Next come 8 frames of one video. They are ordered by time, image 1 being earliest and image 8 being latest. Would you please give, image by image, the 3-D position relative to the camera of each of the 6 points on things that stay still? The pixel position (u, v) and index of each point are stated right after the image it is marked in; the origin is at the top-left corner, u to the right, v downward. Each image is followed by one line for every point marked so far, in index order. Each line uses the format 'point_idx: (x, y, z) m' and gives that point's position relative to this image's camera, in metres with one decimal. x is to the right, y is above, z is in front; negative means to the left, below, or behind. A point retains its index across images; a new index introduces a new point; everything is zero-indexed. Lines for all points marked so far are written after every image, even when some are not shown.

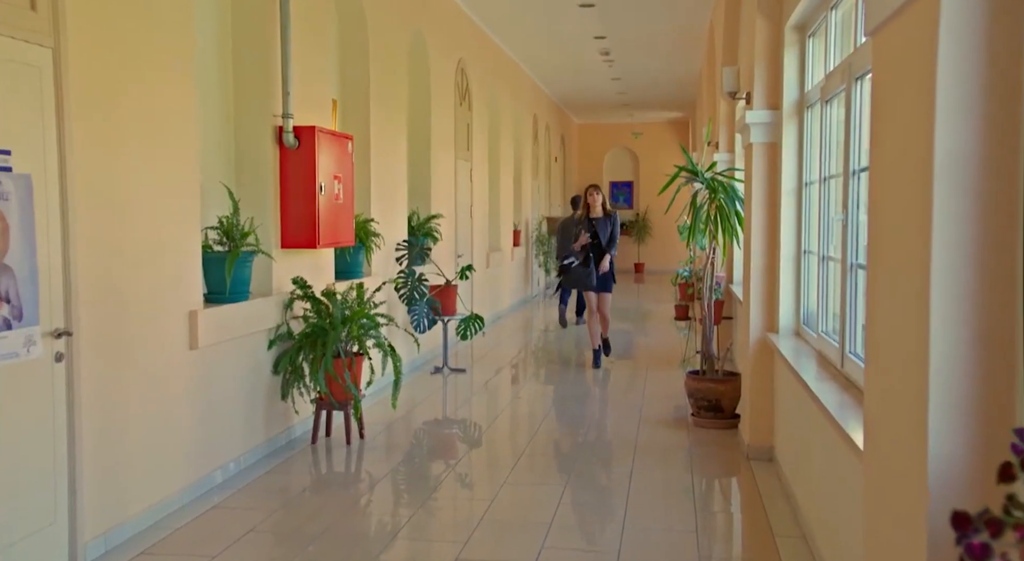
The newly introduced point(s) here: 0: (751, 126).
0: (+1.2, +0.8, +4.6) m
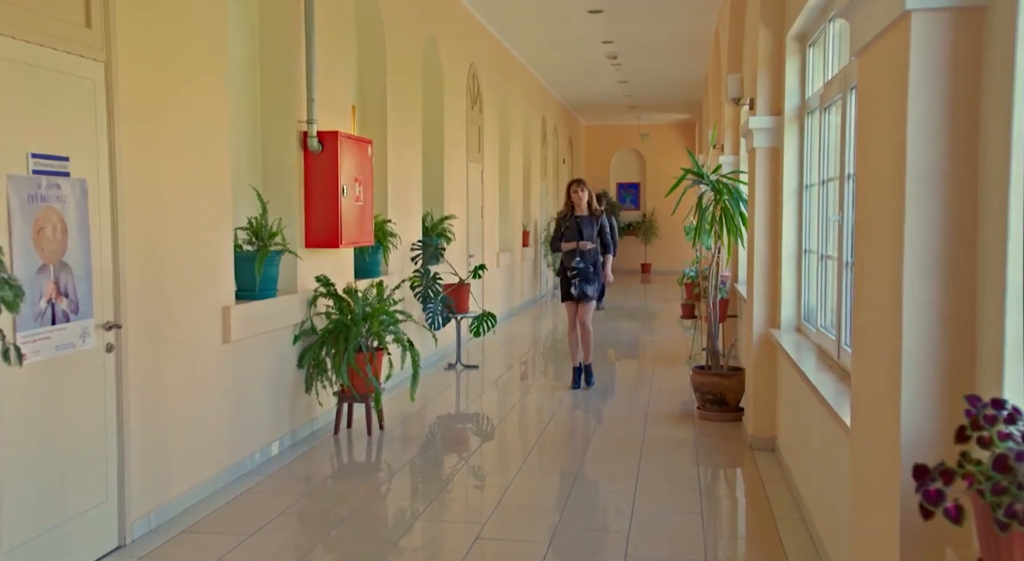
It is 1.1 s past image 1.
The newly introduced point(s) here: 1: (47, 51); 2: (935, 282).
0: (+1.3, +0.8, +4.8) m
1: (-1.5, +0.7, +2.8) m
2: (+0.8, -0.1, +1.7) m
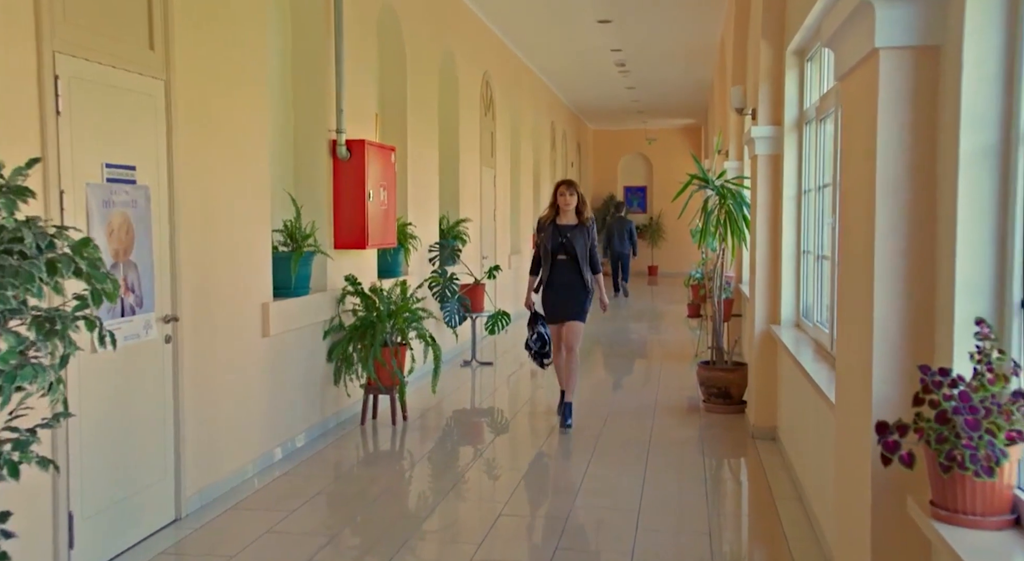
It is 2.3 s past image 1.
0: (+1.4, +0.8, +5.1) m
1: (-1.4, +0.7, +3.2) m
2: (+0.9, 0.0, +2.1) m
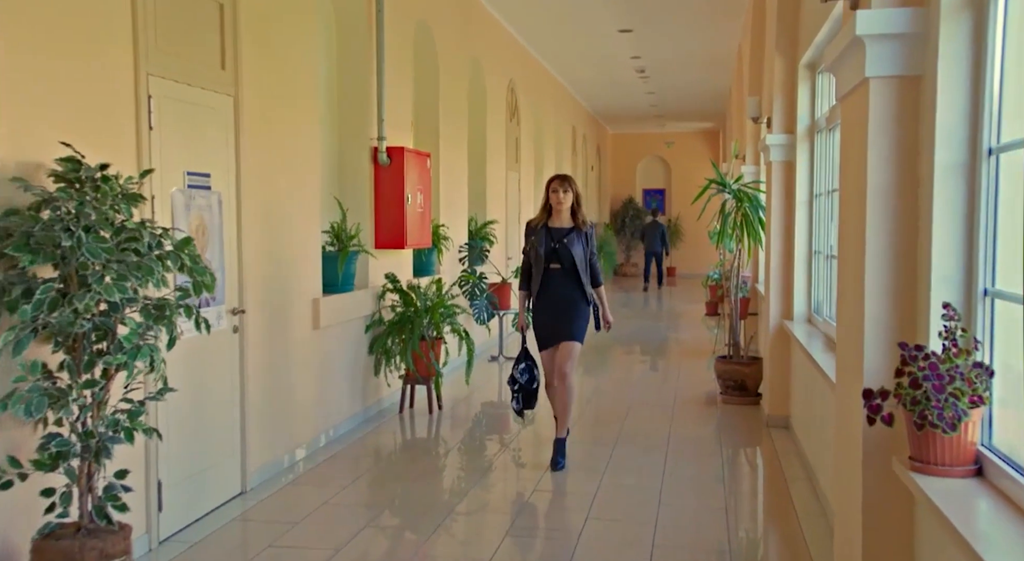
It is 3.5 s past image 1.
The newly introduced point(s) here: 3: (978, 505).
0: (+1.5, +0.8, +5.5) m
1: (-1.3, +0.8, +3.6) m
2: (+1.0, 0.0, +2.4) m
3: (+1.0, -0.5, +1.9) m
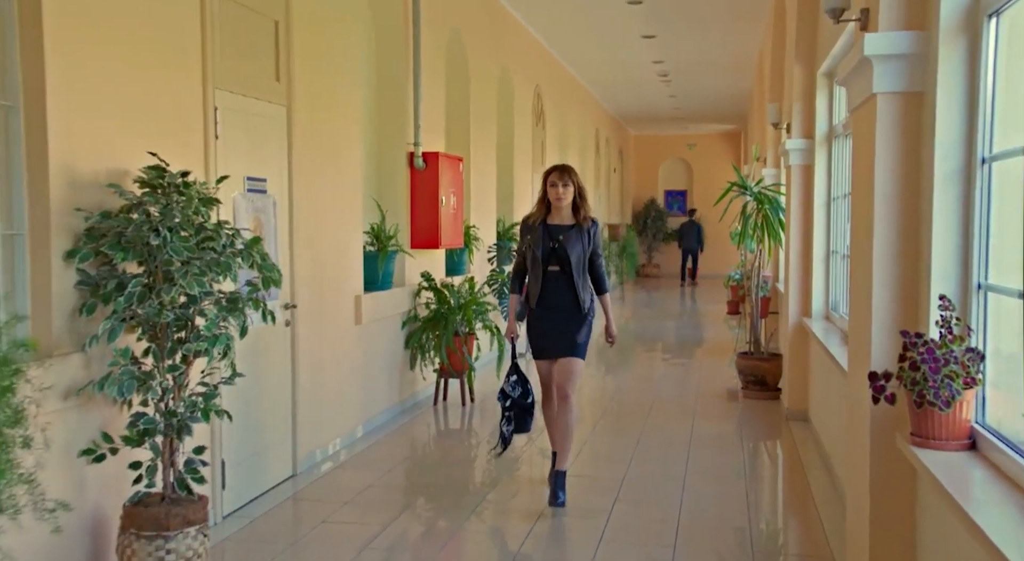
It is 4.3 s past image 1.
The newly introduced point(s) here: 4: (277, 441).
0: (+1.7, +0.8, +5.7) m
1: (-1.2, +0.8, +3.9) m
2: (+1.1, 0.0, +2.7) m
3: (+1.1, -0.5, +2.2) m
4: (-1.1, -0.7, +4.3) m
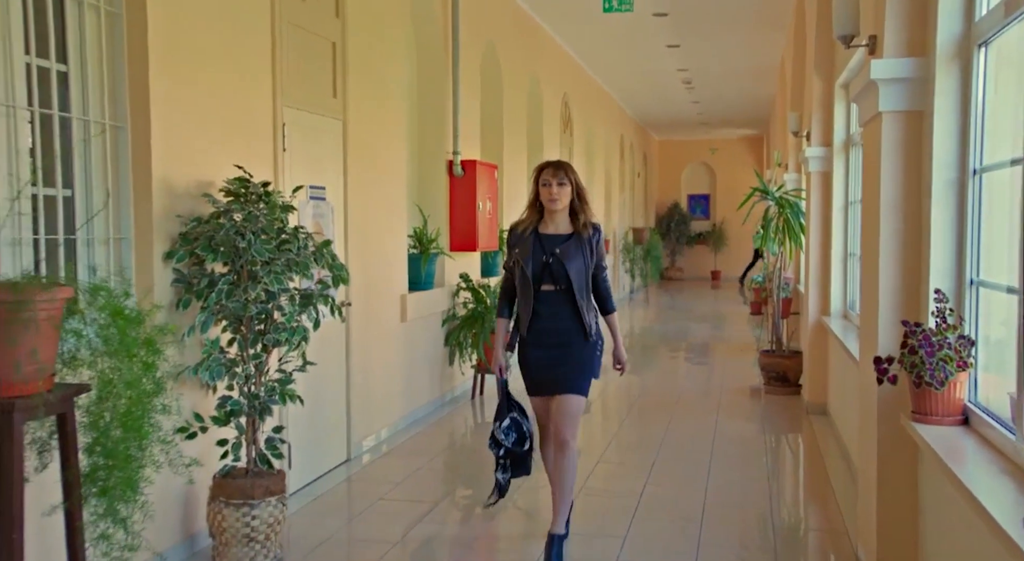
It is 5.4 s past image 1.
0: (+1.9, +0.8, +6.0) m
1: (-1.0, +0.8, +4.3) m
2: (+1.3, 0.0, +3.0) m
3: (+1.2, -0.4, +2.5) m
4: (-0.9, -0.7, +4.7) m
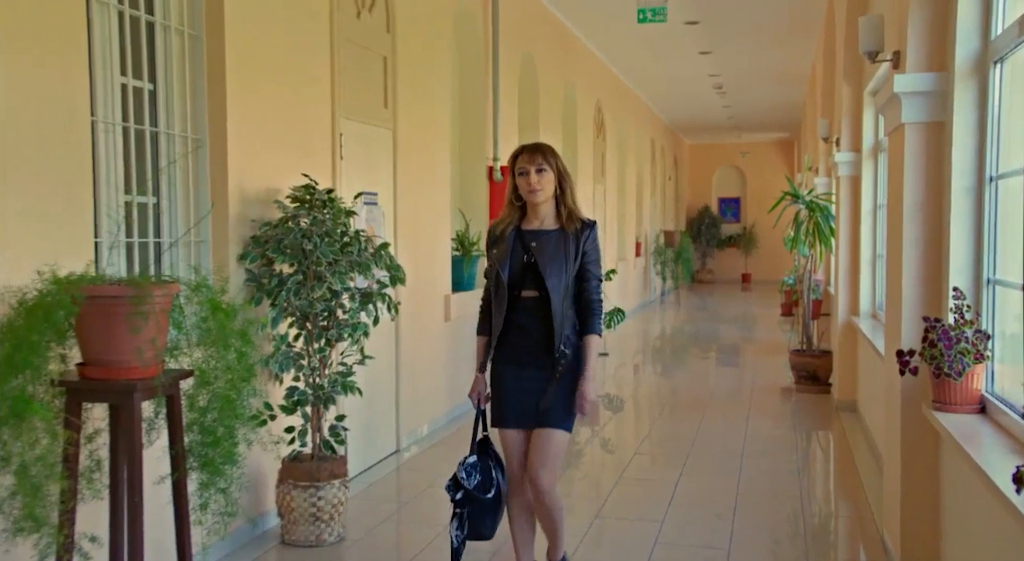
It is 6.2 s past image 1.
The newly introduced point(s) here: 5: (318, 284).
0: (+2.2, +0.8, +6.2) m
1: (-0.8, +0.8, +4.6) m
2: (+1.4, 0.0, +3.2) m
3: (+1.4, -0.4, +2.7) m
4: (-0.7, -0.8, +5.0) m
5: (-0.7, 0.0, +3.5) m
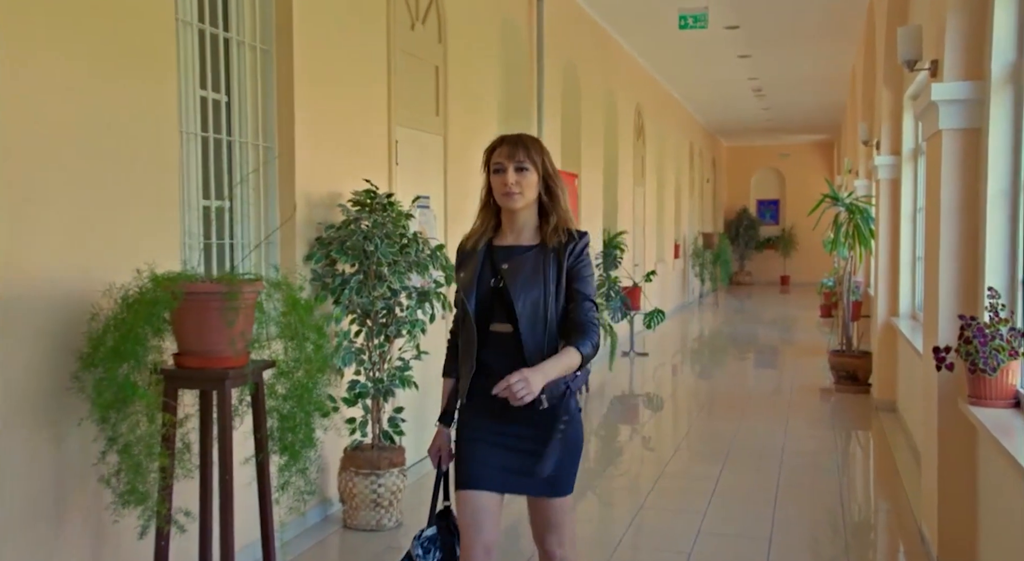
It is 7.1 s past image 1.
0: (+2.5, +0.8, +6.3) m
1: (-0.5, +0.8, +4.8) m
2: (+1.6, 0.0, +3.3) m
3: (+1.5, -0.4, +2.9) m
4: (-0.4, -0.8, +5.2) m
5: (-0.5, 0.0, +3.7) m
